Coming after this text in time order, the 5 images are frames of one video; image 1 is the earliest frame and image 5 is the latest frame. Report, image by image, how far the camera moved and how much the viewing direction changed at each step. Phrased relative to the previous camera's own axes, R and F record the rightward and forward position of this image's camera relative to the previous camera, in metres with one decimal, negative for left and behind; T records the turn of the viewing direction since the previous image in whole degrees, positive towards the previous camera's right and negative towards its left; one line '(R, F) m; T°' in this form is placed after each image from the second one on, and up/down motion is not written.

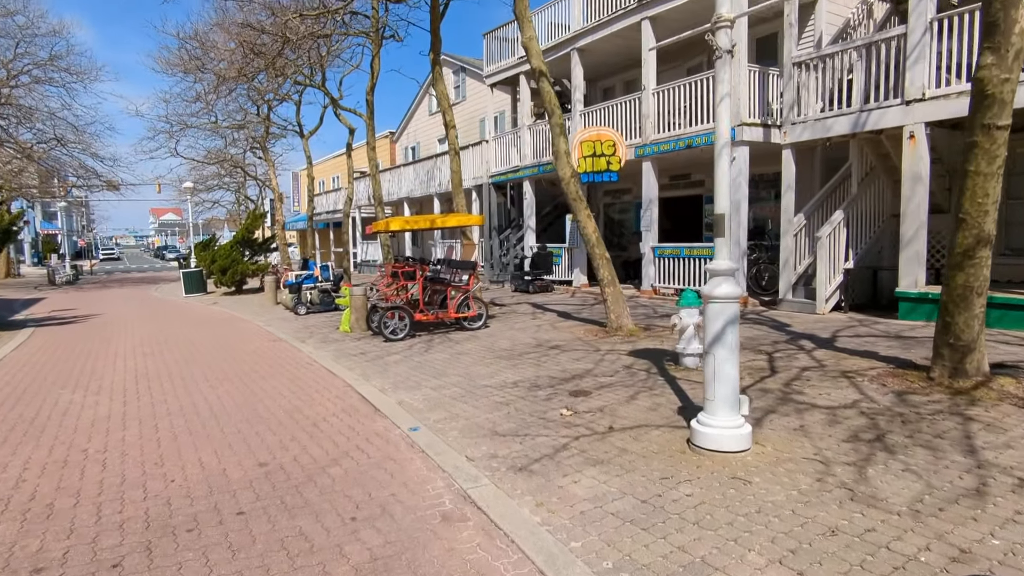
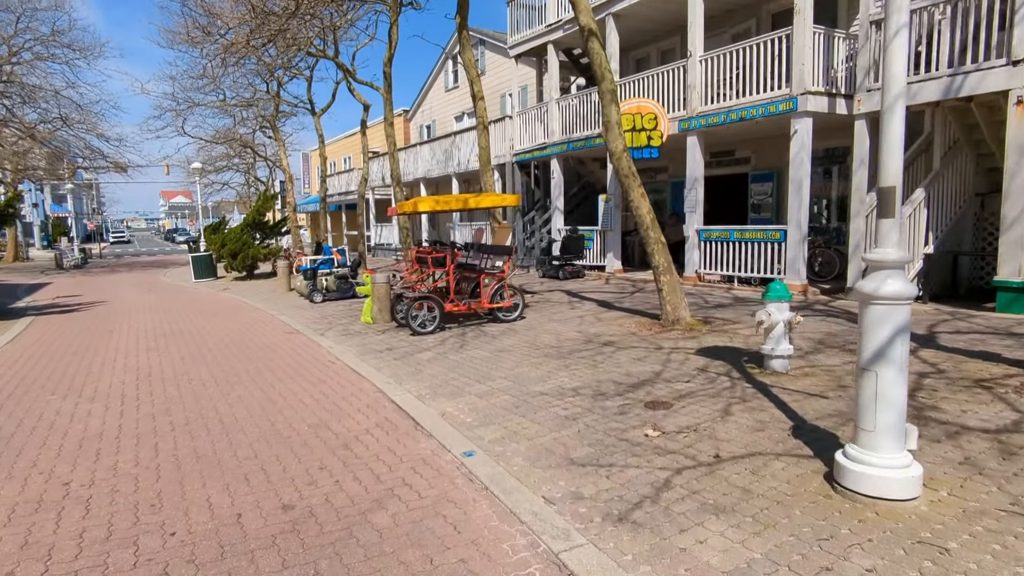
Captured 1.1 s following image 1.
(-0.5, +1.1) m; -1°
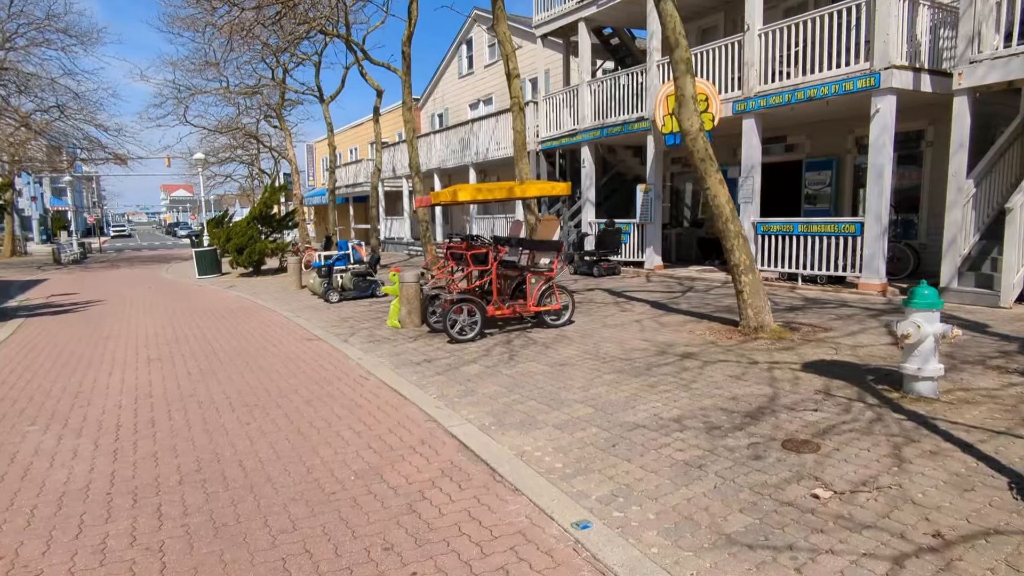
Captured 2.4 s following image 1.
(-0.7, +1.2) m; 0°
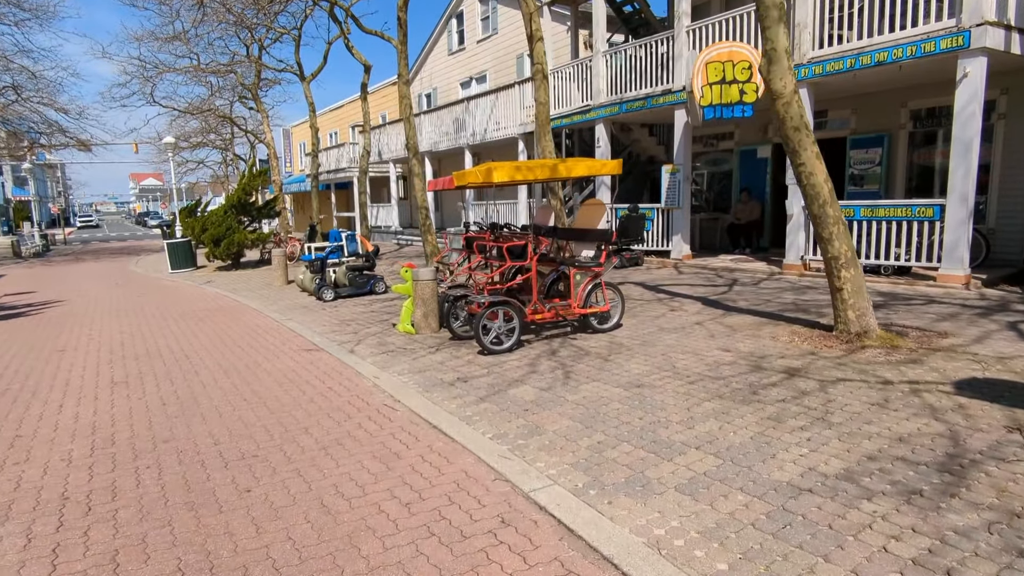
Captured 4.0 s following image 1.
(-0.7, +1.5) m; +2°
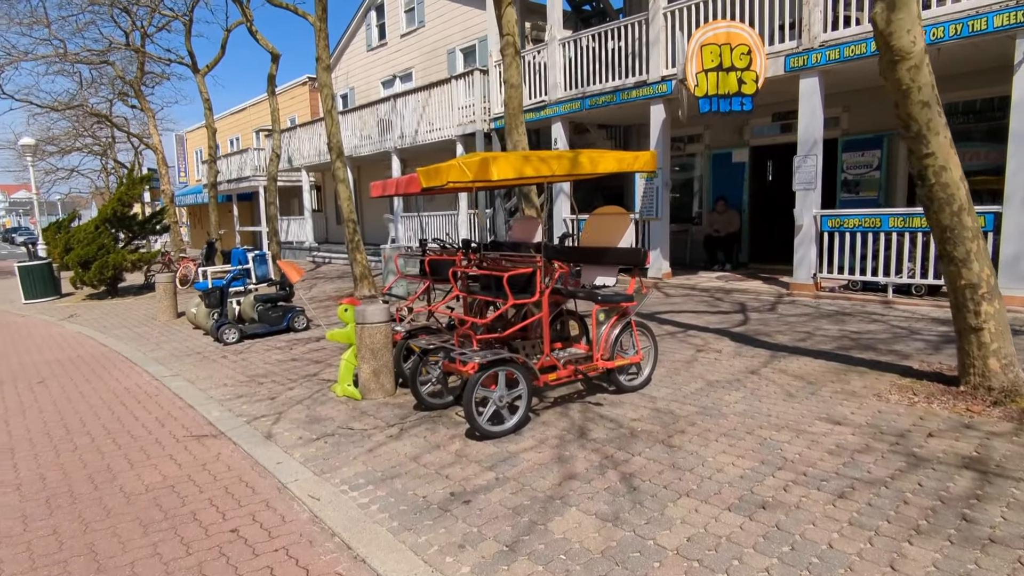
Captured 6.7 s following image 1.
(-0.7, +2.4) m; +8°
